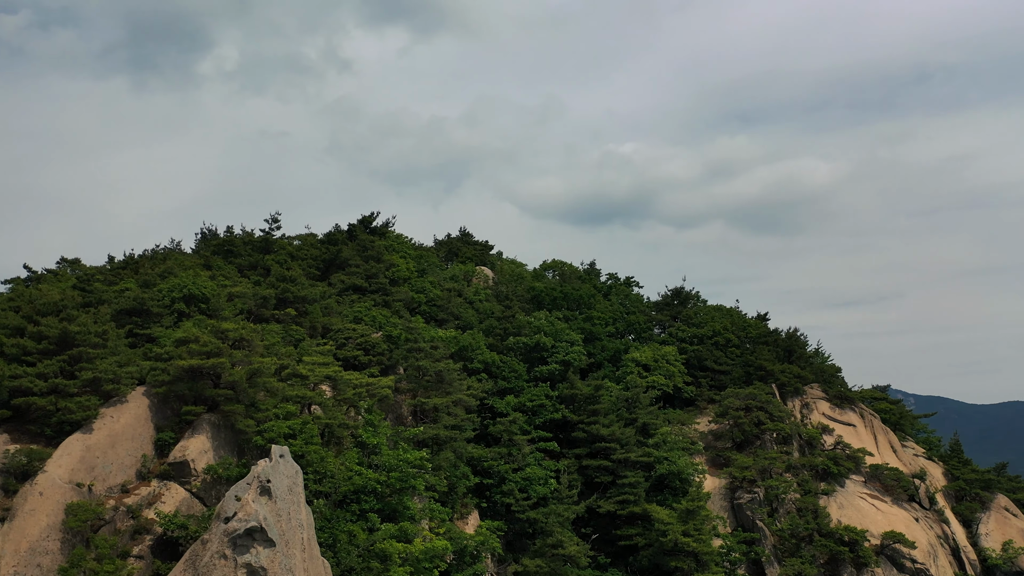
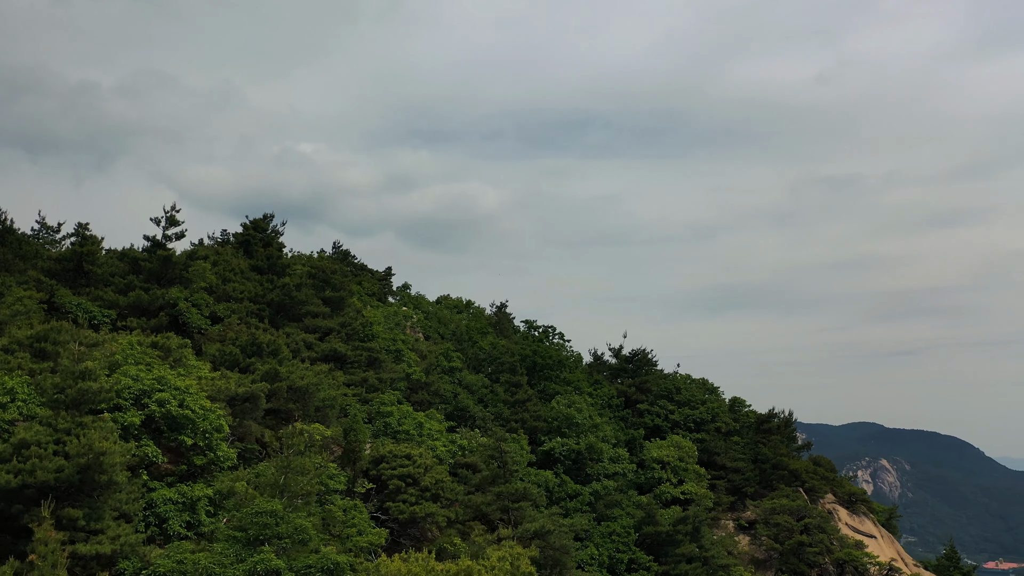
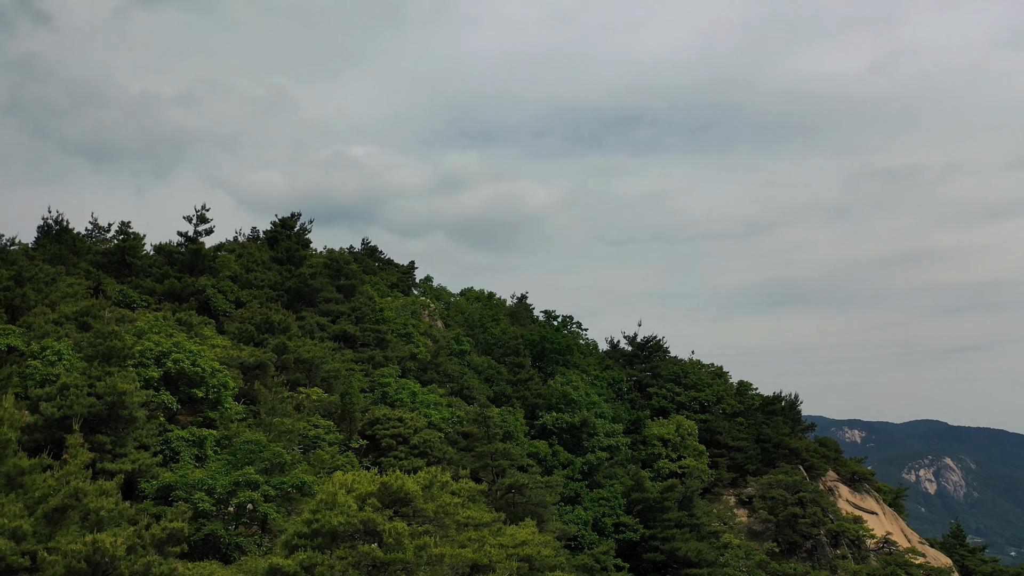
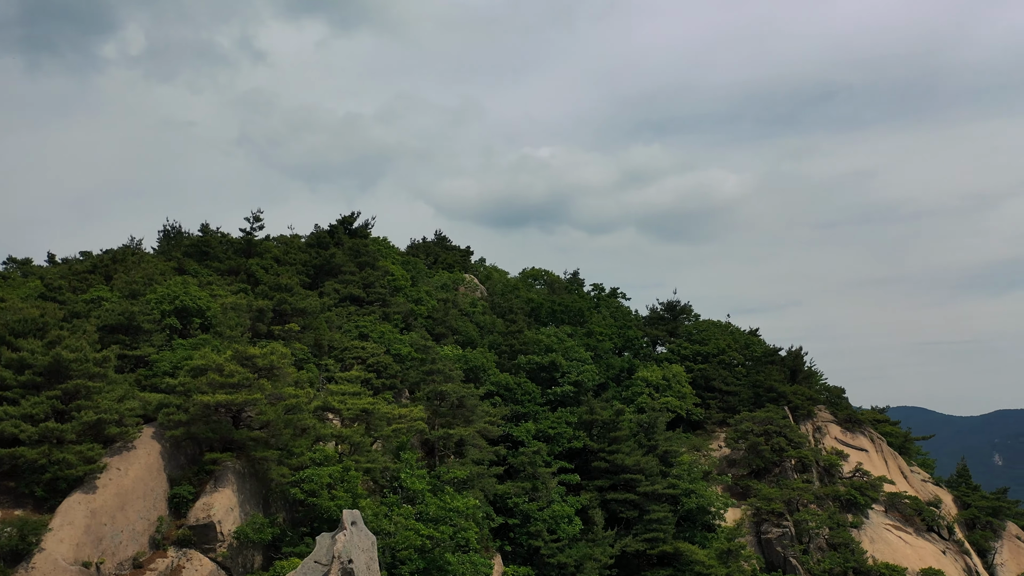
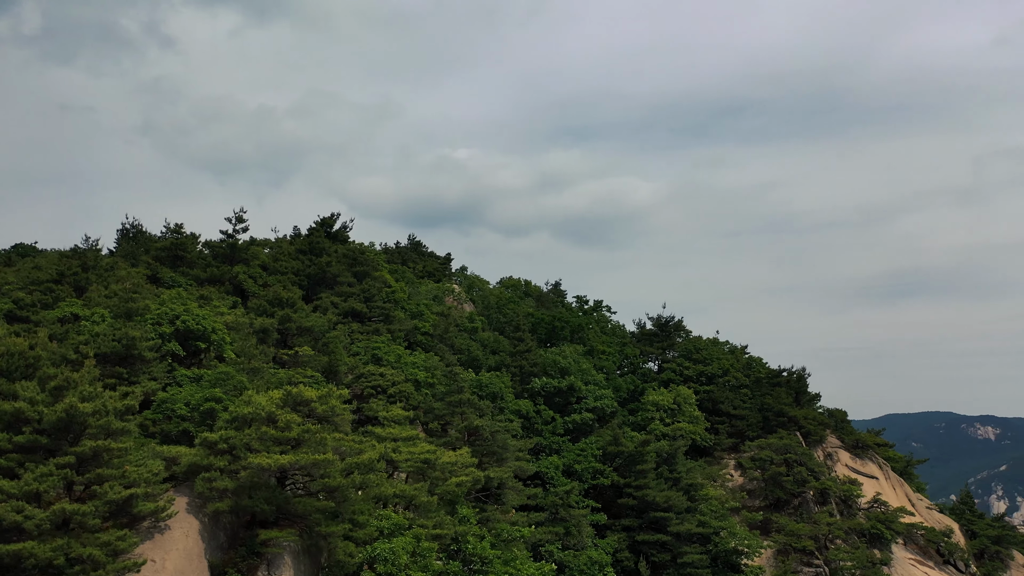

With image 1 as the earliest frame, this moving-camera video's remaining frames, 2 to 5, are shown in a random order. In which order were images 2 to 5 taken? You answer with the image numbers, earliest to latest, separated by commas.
4, 5, 3, 2
